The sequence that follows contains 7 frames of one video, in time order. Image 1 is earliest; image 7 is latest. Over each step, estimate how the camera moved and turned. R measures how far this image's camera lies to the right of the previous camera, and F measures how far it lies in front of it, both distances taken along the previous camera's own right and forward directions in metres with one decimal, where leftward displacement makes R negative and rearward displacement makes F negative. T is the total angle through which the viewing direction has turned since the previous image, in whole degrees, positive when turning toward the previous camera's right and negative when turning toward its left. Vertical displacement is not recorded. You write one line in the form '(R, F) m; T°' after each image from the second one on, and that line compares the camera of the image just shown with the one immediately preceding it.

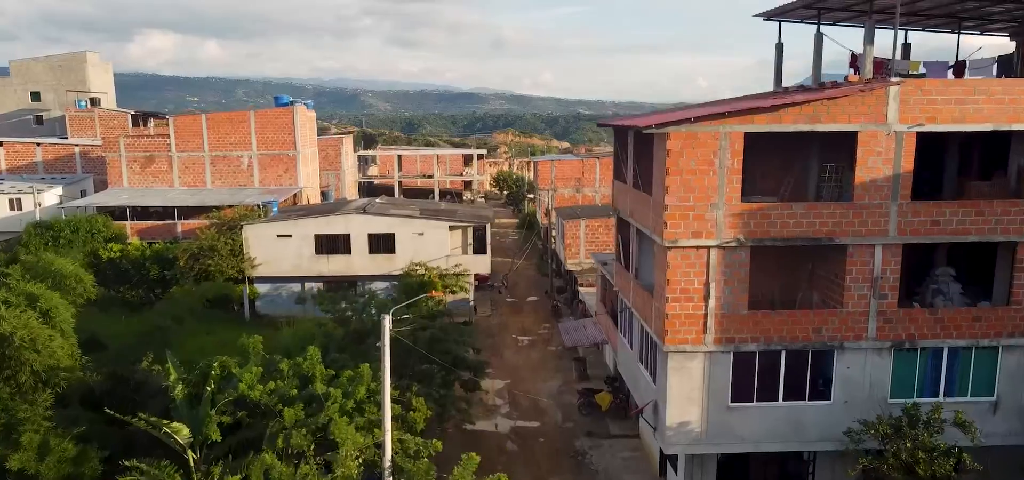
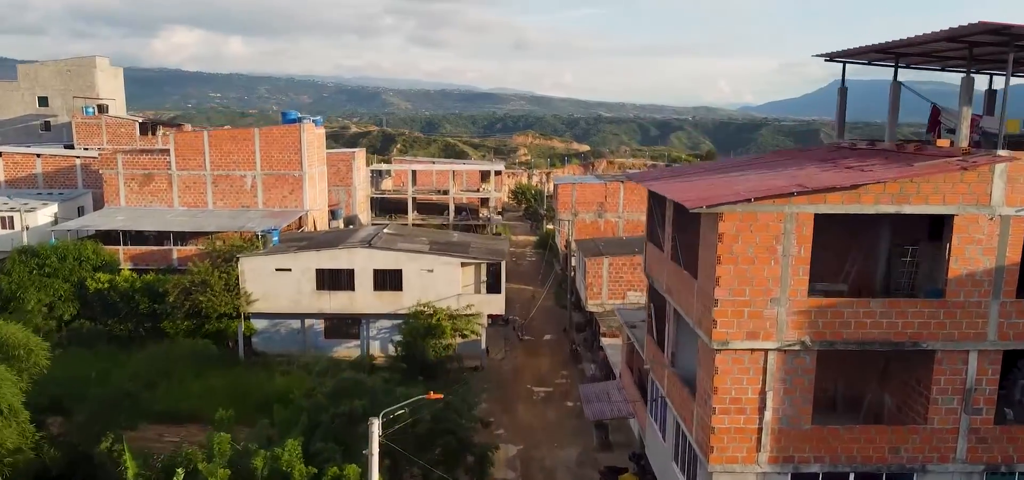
(0.0, +1.4) m; -1°
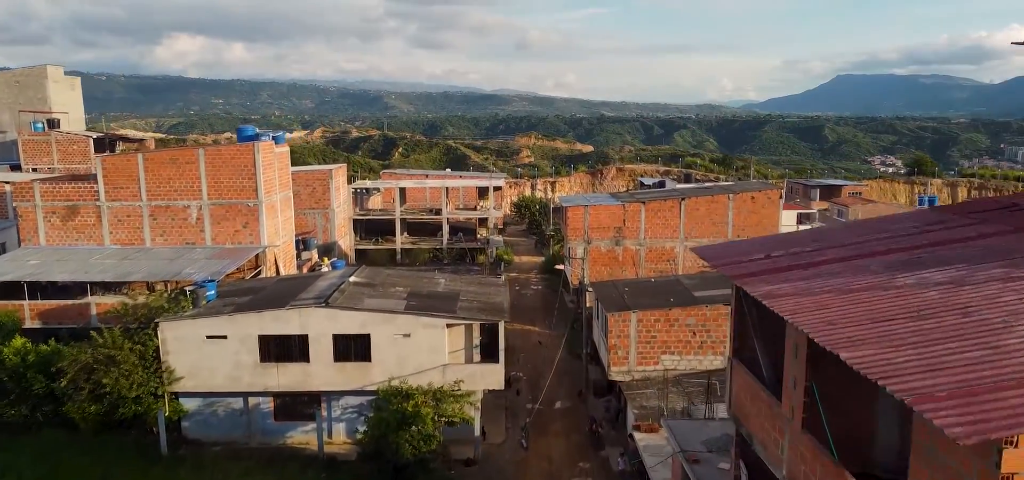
(+0.1, +3.8) m; 0°
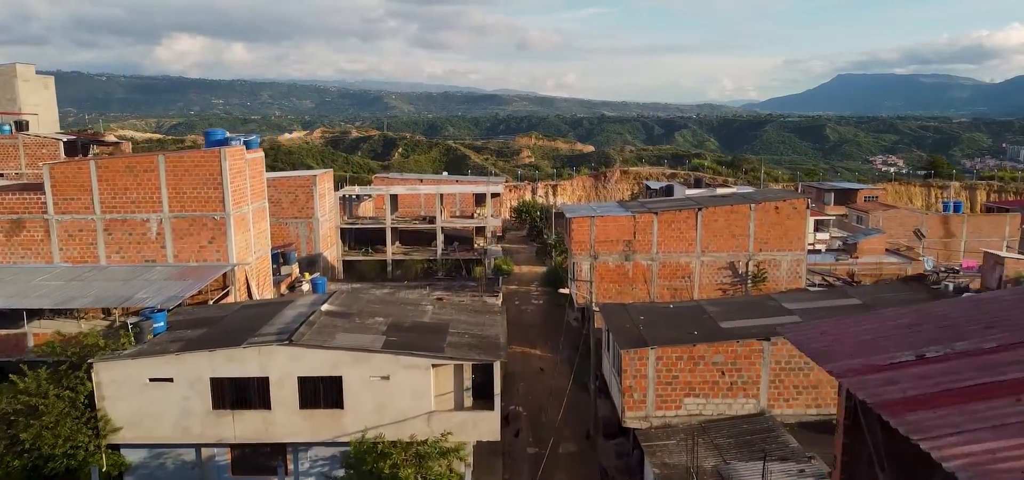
(0.0, +2.0) m; 0°
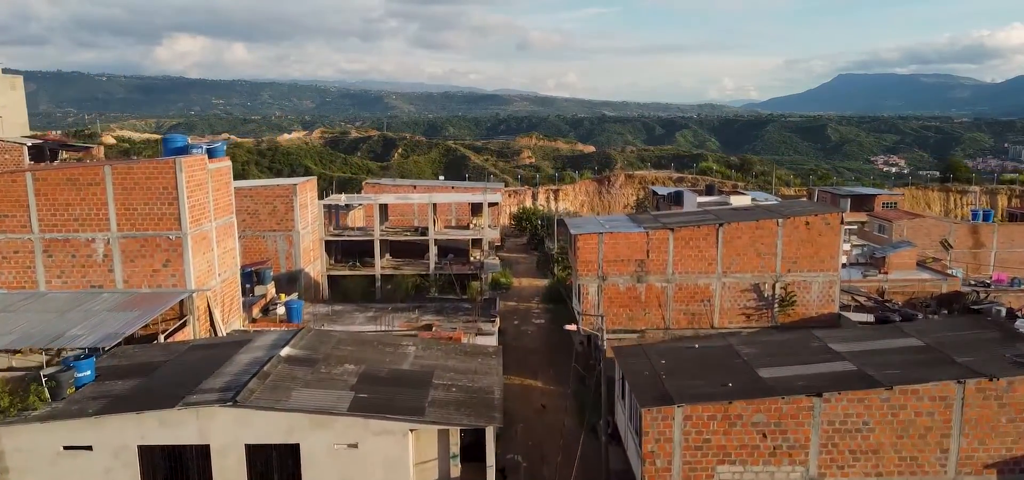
(0.0, +2.0) m; 0°
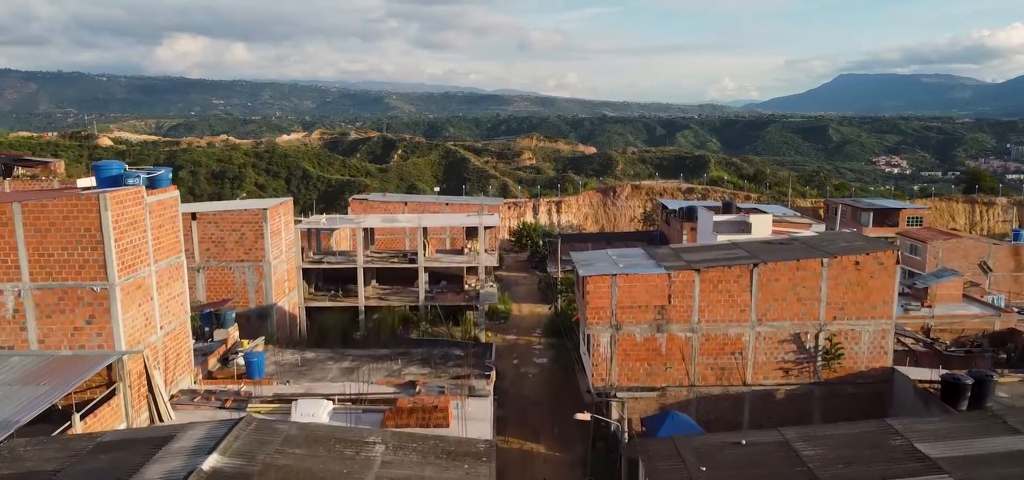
(0.0, +2.5) m; 0°
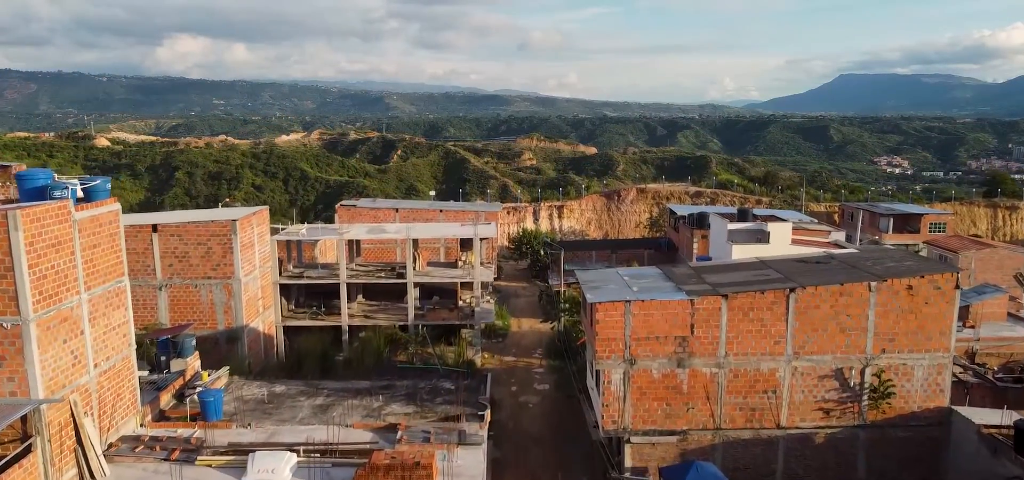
(+0.1, +2.0) m; 0°
